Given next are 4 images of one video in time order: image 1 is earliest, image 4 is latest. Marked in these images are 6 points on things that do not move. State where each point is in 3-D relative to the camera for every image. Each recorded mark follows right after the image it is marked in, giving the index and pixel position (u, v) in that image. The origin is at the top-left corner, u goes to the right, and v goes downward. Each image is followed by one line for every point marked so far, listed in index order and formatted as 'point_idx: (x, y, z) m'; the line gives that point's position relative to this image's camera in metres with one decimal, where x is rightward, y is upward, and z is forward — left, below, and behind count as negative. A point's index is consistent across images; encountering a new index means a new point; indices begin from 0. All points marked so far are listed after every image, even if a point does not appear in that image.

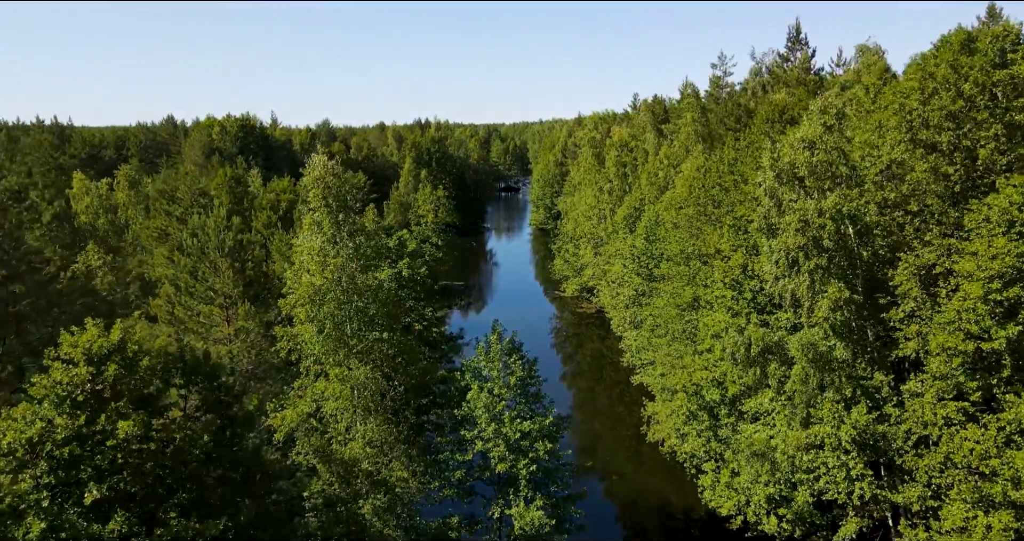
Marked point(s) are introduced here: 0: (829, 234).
0: (+8.6, +1.0, +20.0) m
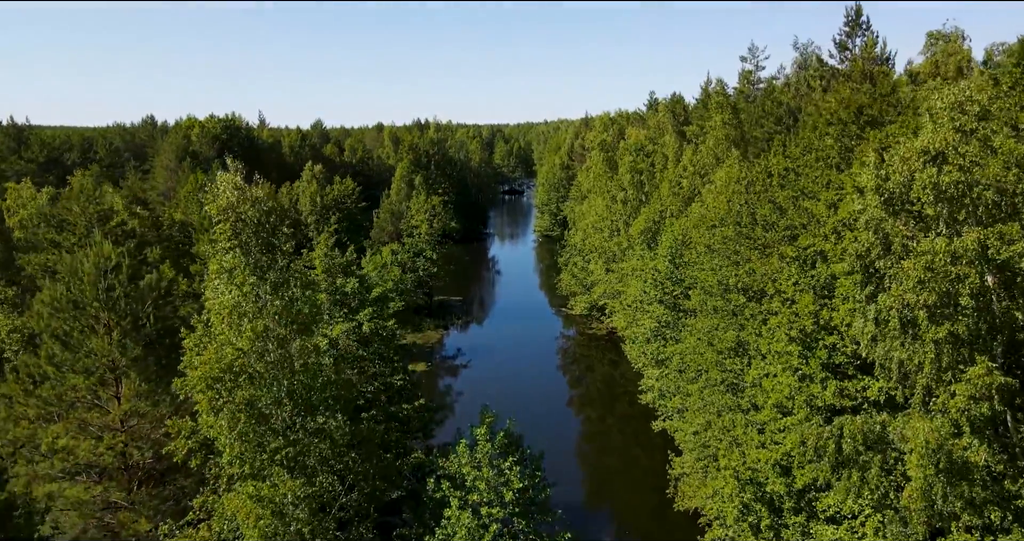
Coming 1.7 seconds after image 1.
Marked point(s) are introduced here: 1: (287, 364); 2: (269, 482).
0: (+8.5, -0.3, +13.8) m
1: (-4.6, -1.9, +15.0) m
2: (-4.7, -4.1, +14.4) m
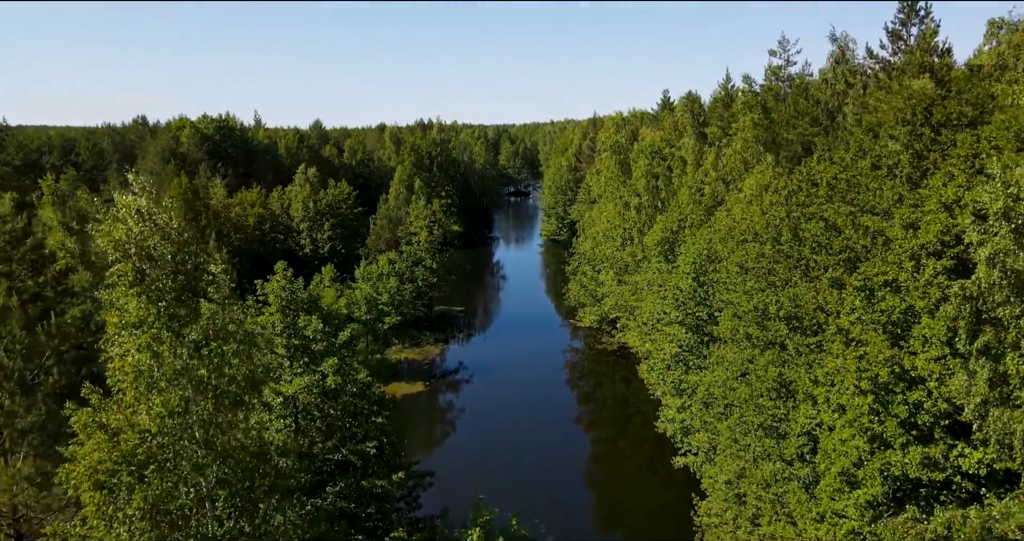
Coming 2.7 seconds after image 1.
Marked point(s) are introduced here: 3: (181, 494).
0: (+8.6, -1.1, +10.0) m
1: (-4.5, -2.7, +11.3) m
2: (-4.7, -4.9, +10.7) m
3: (-4.8, -3.2, +10.8) m
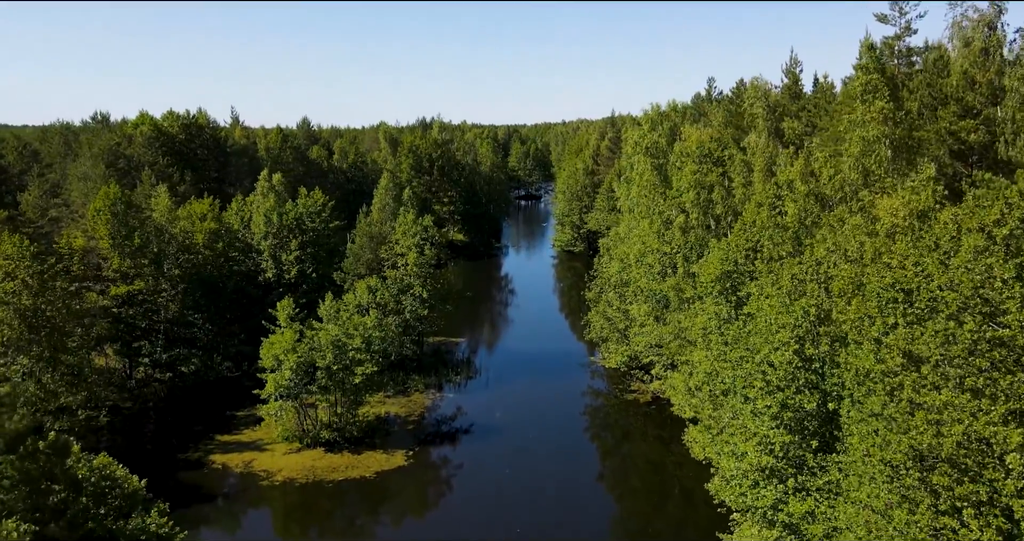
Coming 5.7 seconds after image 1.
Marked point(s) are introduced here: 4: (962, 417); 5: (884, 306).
0: (+8.4, -3.0, -0.8) m
1: (-4.7, -4.5, +0.7) m
2: (-4.9, -6.7, +0.2) m
3: (-5.0, -5.1, +0.2) m
4: (+8.0, -2.7, +13.6) m
5: (+8.7, -0.9, +17.6) m
